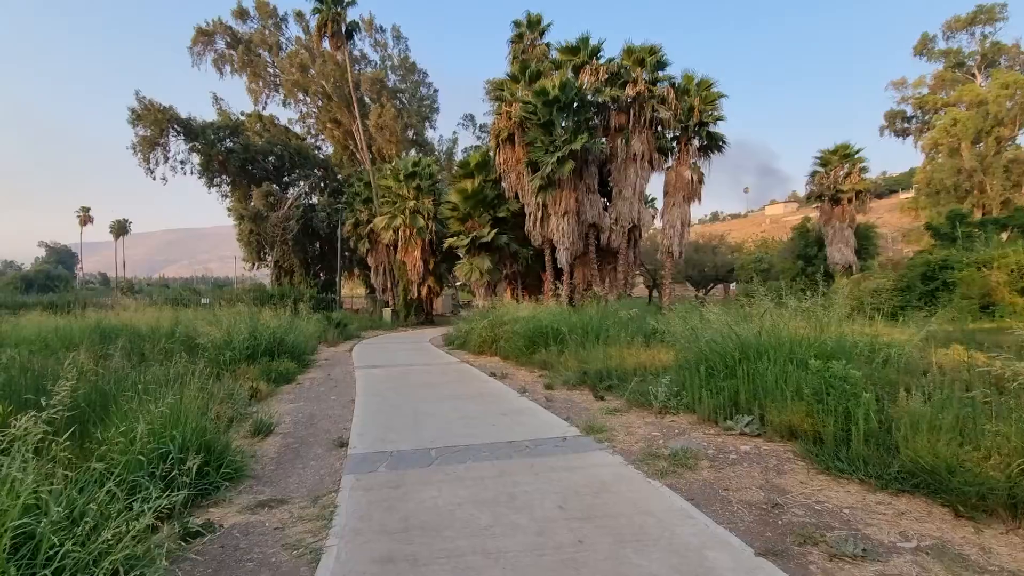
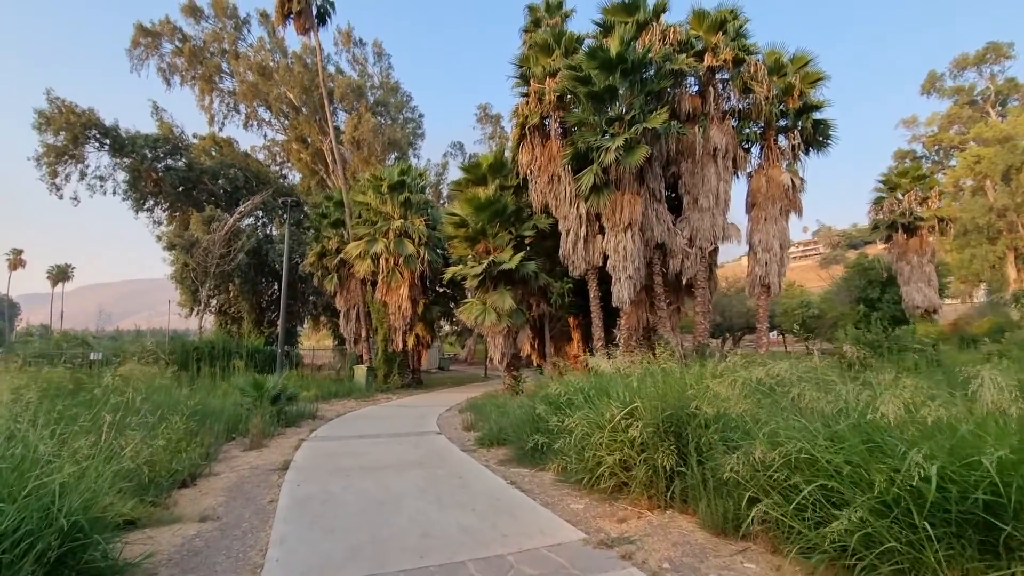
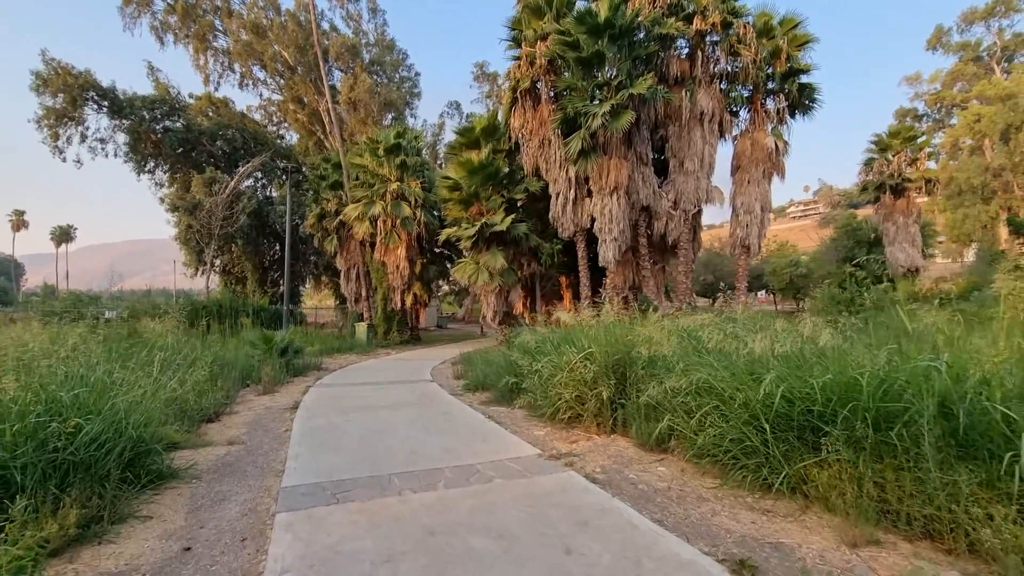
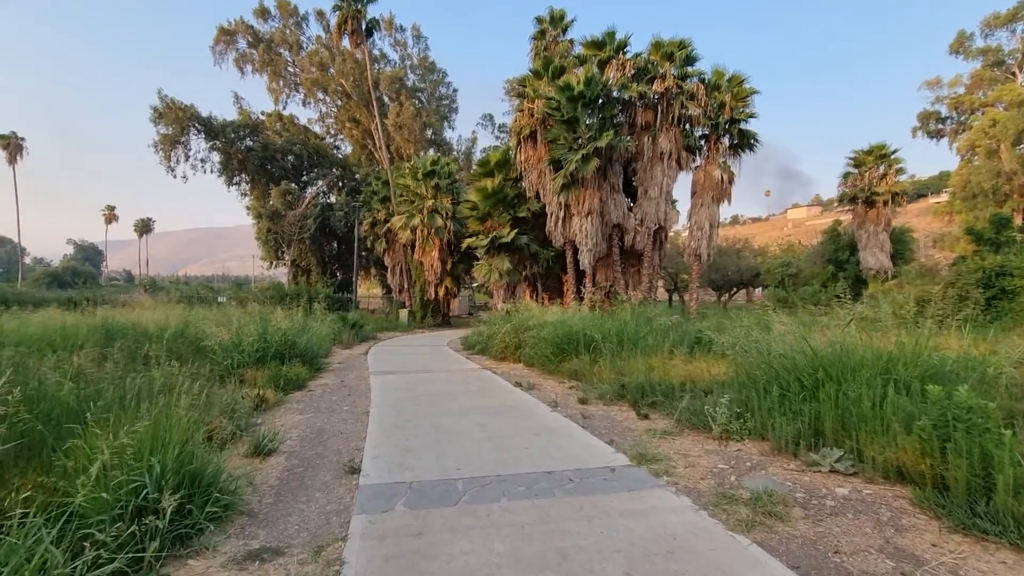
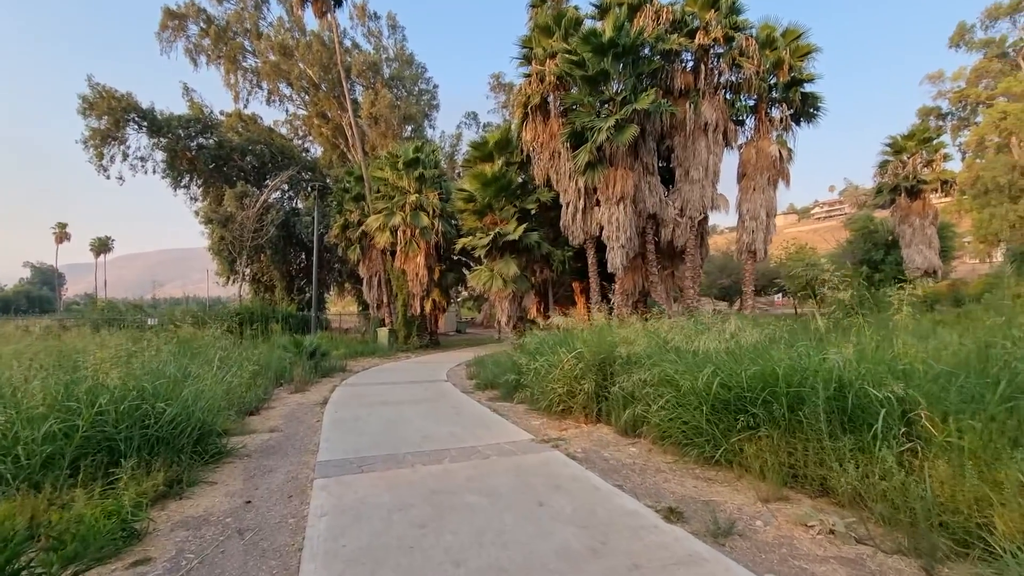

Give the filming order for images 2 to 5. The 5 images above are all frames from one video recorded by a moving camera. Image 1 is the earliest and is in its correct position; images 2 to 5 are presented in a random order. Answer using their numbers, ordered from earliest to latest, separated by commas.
4, 5, 3, 2
